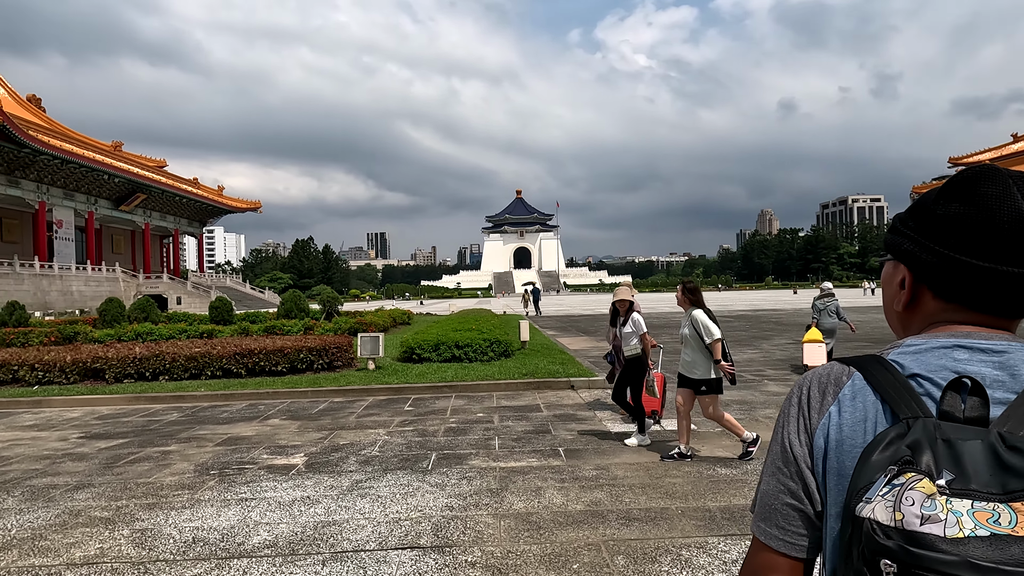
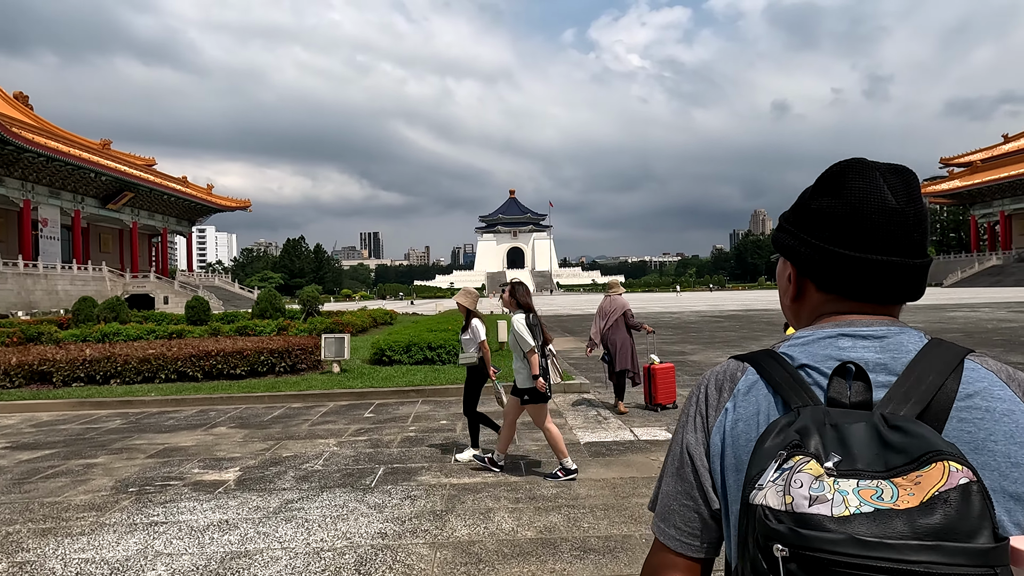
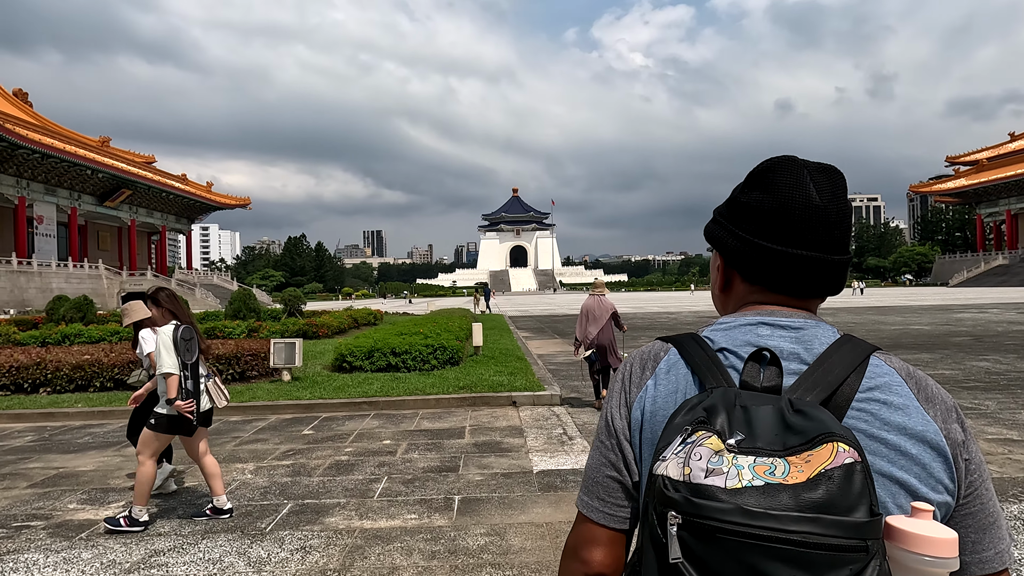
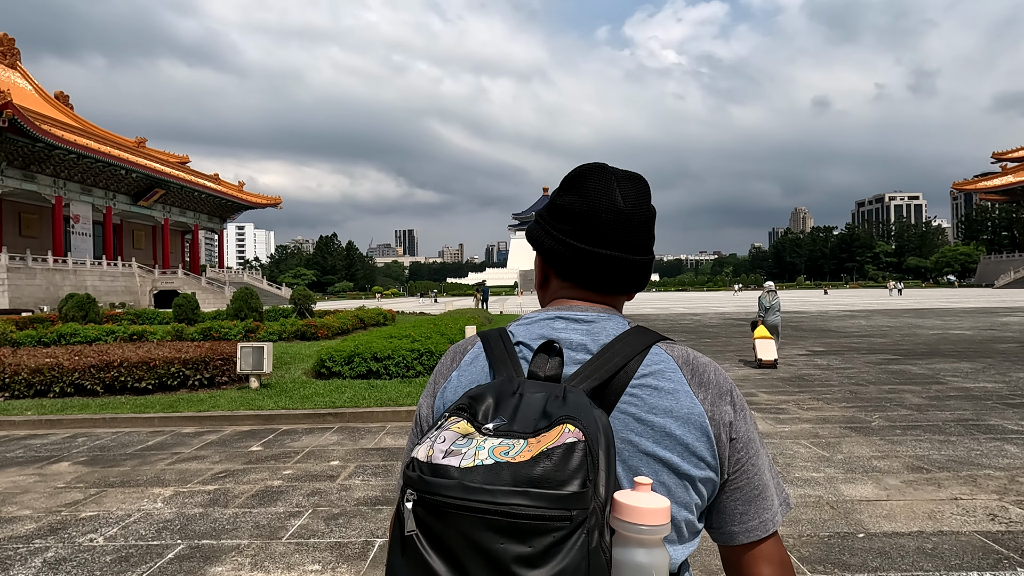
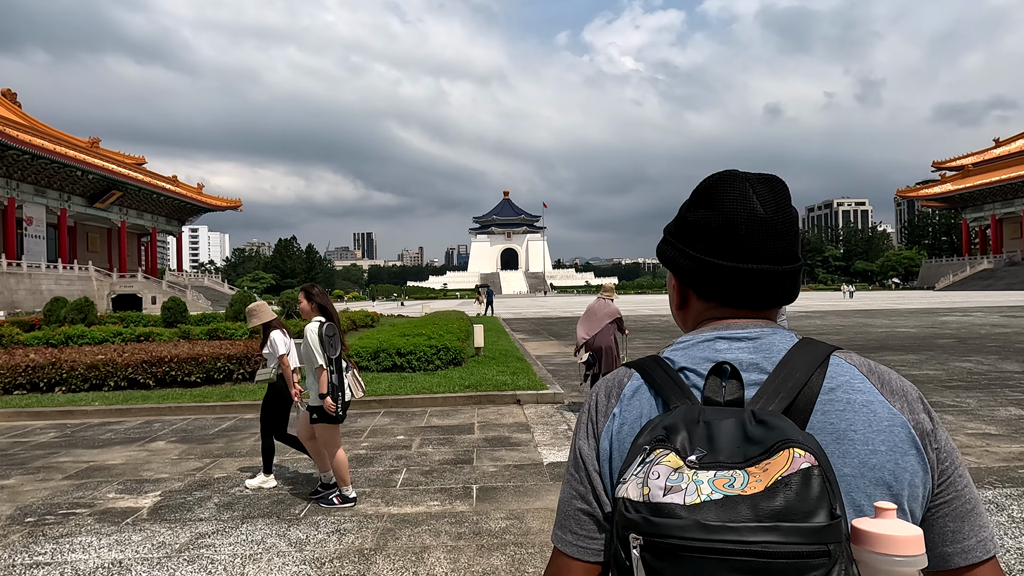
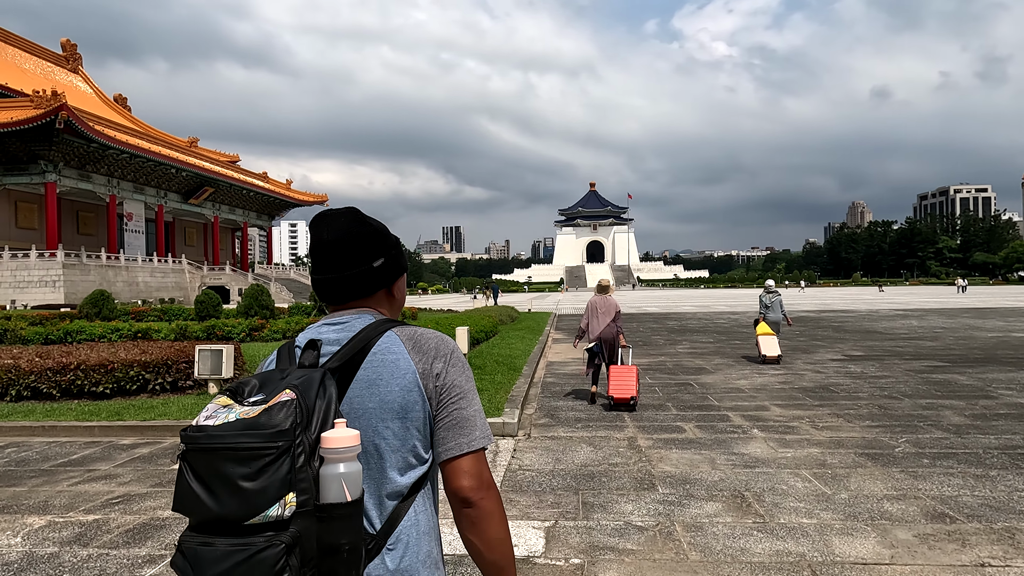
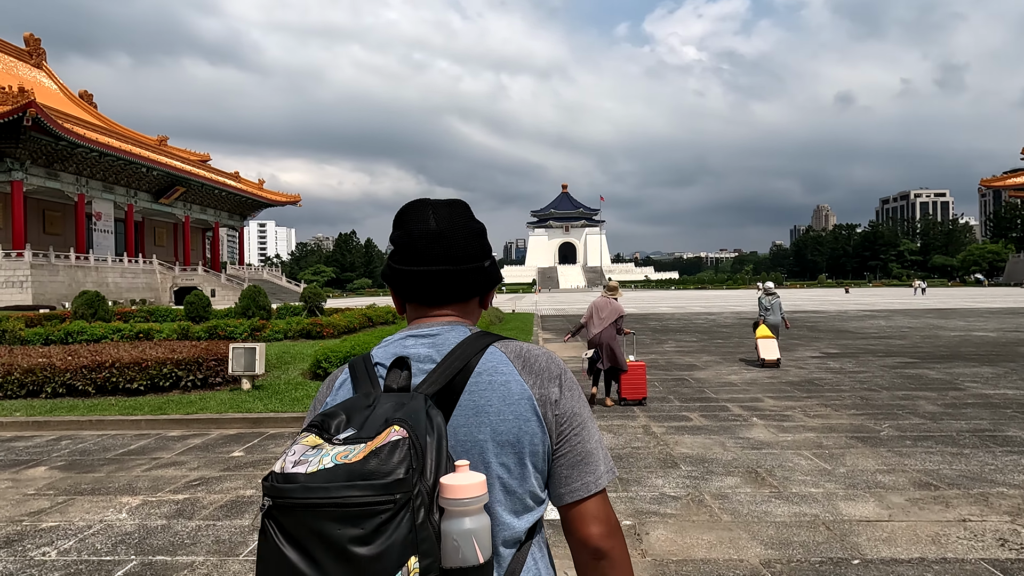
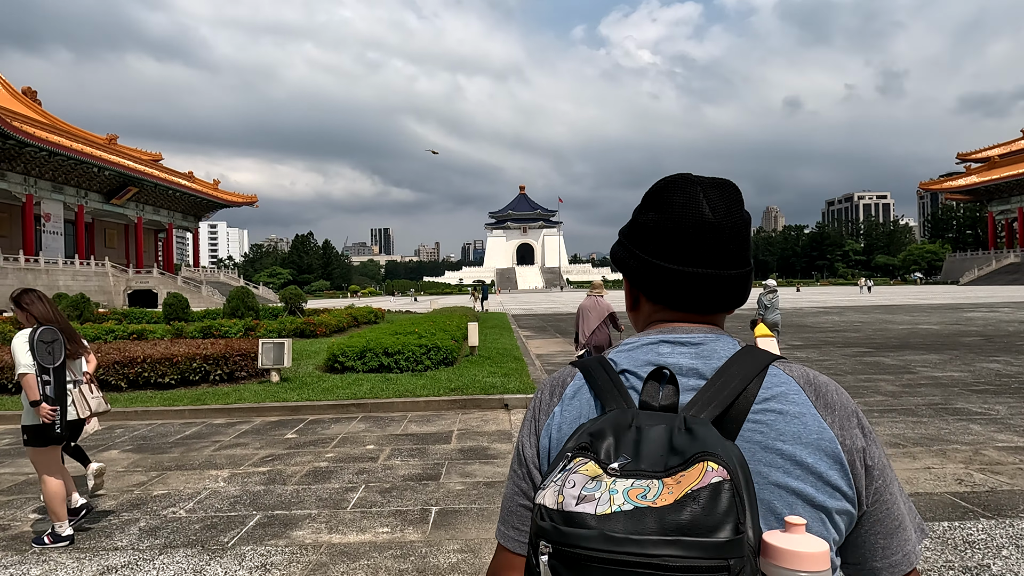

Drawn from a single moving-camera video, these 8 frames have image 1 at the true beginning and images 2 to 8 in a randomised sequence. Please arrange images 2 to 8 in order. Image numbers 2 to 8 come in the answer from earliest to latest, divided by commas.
2, 5, 3, 8, 4, 7, 6
